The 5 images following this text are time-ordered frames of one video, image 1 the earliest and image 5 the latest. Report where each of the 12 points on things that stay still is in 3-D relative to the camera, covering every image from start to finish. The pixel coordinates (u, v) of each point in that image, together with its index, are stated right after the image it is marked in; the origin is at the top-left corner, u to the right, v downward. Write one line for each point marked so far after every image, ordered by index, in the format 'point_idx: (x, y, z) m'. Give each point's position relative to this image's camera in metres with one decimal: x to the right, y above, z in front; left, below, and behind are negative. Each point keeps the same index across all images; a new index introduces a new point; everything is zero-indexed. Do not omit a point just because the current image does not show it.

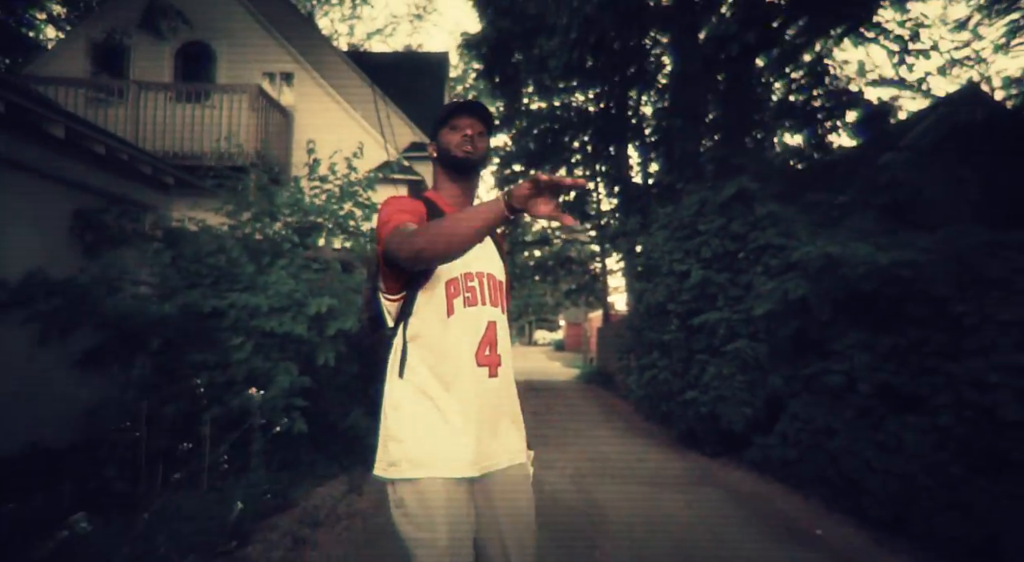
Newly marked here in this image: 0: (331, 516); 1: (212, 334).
0: (-1.4, -1.8, +4.7) m
1: (-2.6, -0.5, +5.0) m
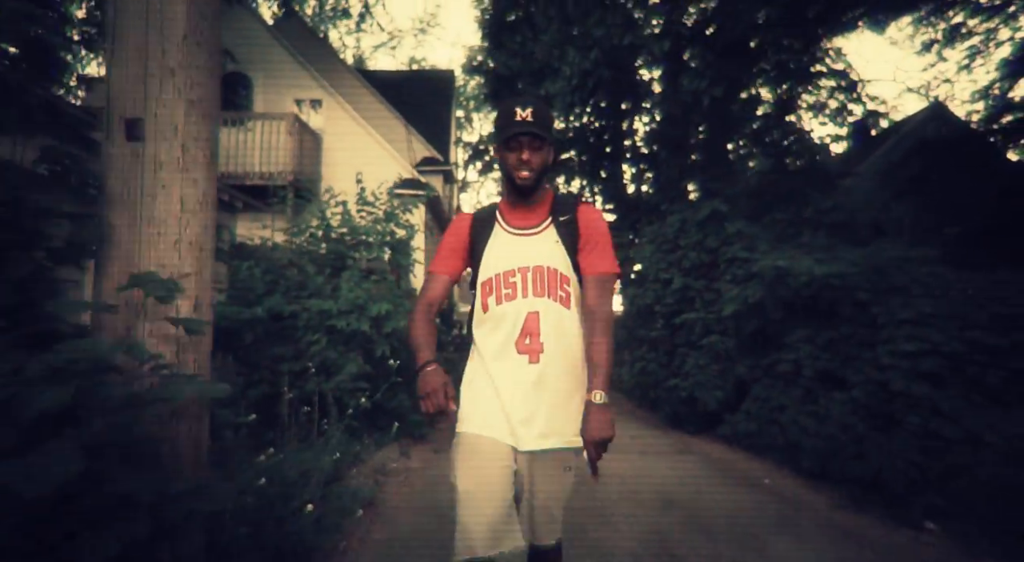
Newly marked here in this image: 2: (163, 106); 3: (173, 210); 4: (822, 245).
0: (-1.2, -1.9, +6.1) m
1: (-2.4, -0.6, +6.4) m
2: (-1.4, +0.7, +2.4) m
3: (-1.3, +0.3, +2.4) m
4: (+3.9, +0.4, +7.4) m
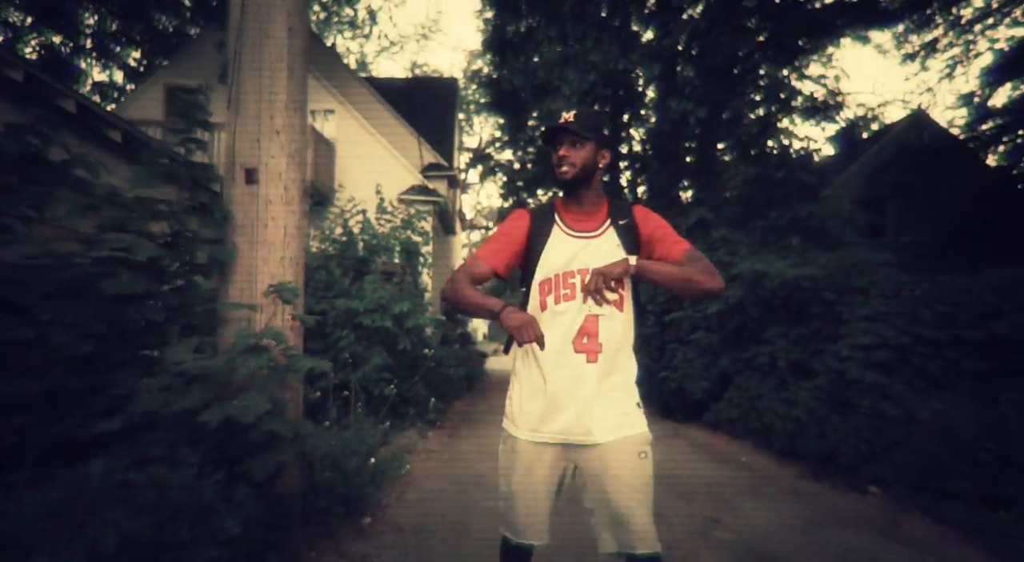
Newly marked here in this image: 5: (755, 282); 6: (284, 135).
0: (-1.1, -1.9, +6.9) m
1: (-2.3, -0.6, +7.2) m
2: (-1.3, +0.6, +3.2) m
3: (-1.3, +0.2, +3.2) m
4: (+4.0, +0.4, +8.2) m
5: (+3.3, 0.0, +7.9) m
6: (-1.2, +0.8, +3.3) m
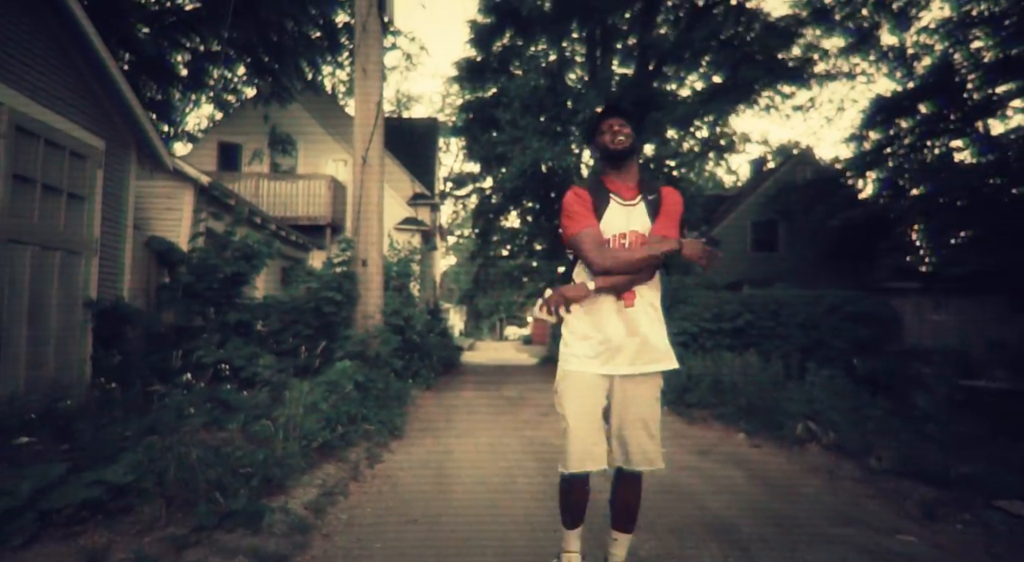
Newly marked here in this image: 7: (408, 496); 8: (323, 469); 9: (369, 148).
0: (-1.8, -2.2, +11.5) m
1: (-3.0, -0.9, +11.7) m
2: (-1.9, +0.3, +7.8) m
3: (-1.8, -0.1, +7.7) m
4: (+3.3, +0.1, +13.0) m
5: (+2.5, -0.3, +12.6) m
6: (-1.8, +0.5, +7.8) m
7: (-0.8, -1.6, +4.5) m
8: (-1.6, -1.6, +4.8) m
9: (-1.9, +1.7, +7.9) m
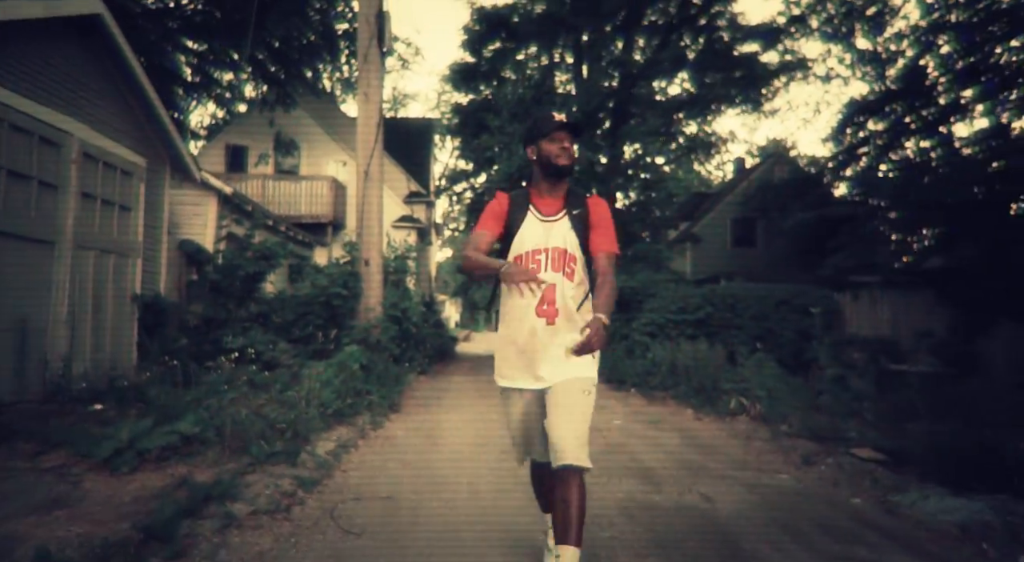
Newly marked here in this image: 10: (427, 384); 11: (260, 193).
0: (-2.1, -2.1, +12.7) m
1: (-3.3, -0.8, +12.9) m
2: (-2.1, +0.4, +8.9) m
3: (-2.1, 0.0, +8.9) m
4: (+3.0, +0.2, +14.2) m
5: (+2.2, -0.2, +13.8) m
6: (-2.1, +0.6, +9.0) m
7: (-1.0, -1.6, +5.7) m
8: (-1.8, -1.5, +6.0) m
9: (-2.2, +1.8, +9.0) m
10: (-1.7, -2.1, +11.7) m
11: (-7.8, +2.7, +18.2) m
